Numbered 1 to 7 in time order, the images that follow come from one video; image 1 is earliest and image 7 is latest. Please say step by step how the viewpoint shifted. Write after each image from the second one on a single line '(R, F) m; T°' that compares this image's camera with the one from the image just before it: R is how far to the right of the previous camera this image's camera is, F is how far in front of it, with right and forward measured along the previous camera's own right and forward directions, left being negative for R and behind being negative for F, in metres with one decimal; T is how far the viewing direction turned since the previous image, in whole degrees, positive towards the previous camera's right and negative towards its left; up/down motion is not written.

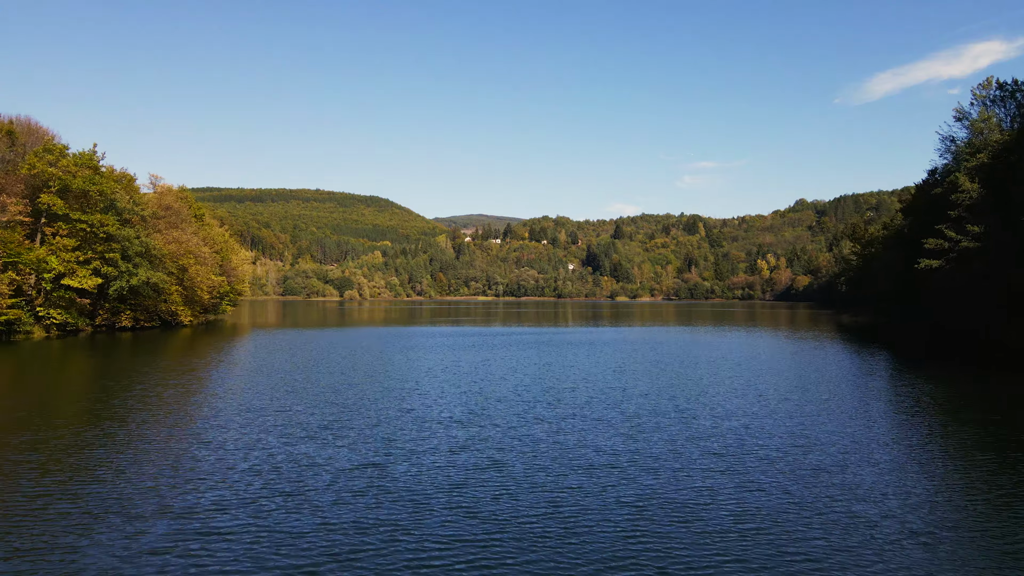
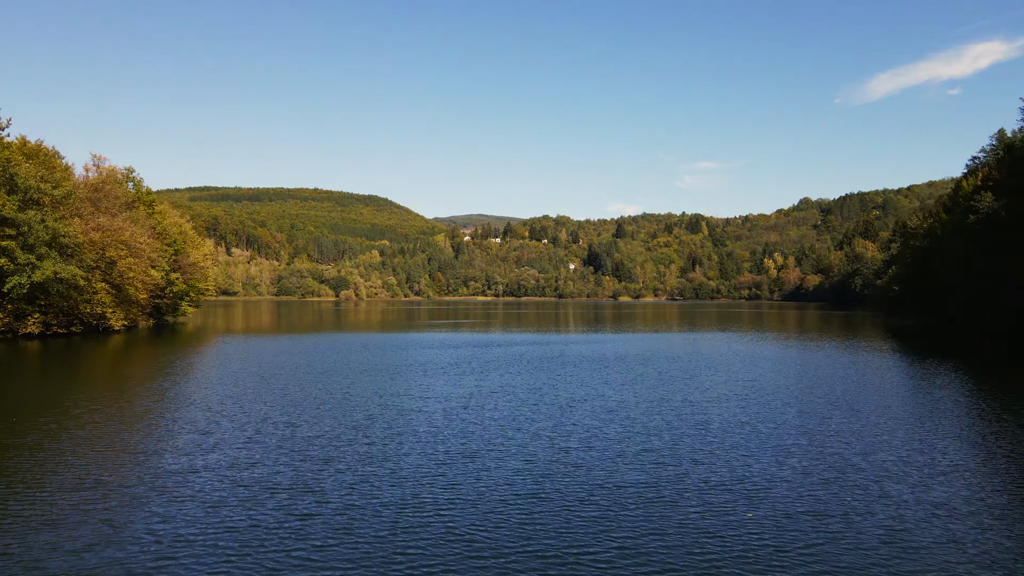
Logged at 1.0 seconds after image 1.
(0.0, +3.2) m; 0°
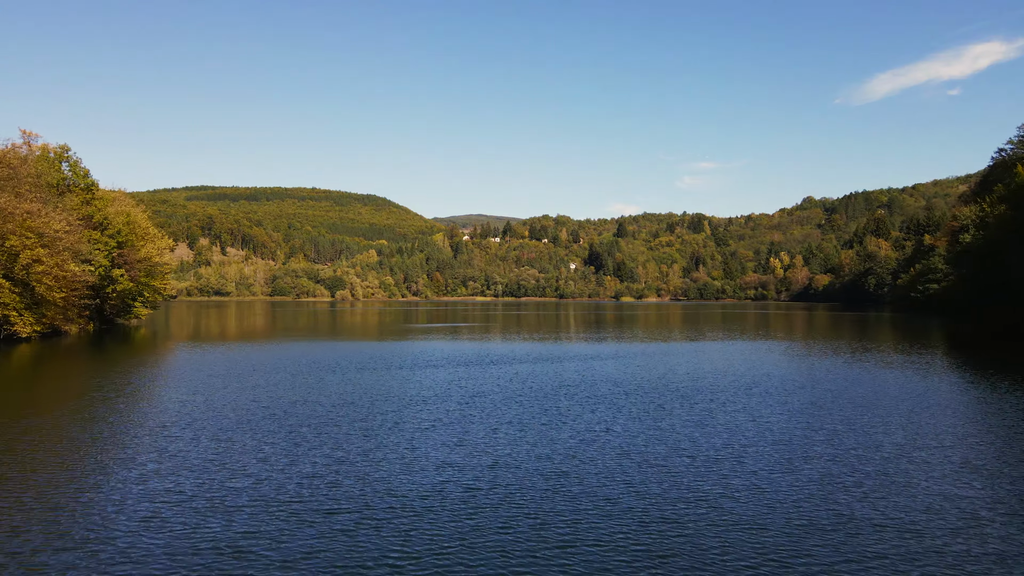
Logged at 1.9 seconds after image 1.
(0.0, +2.9) m; 0°
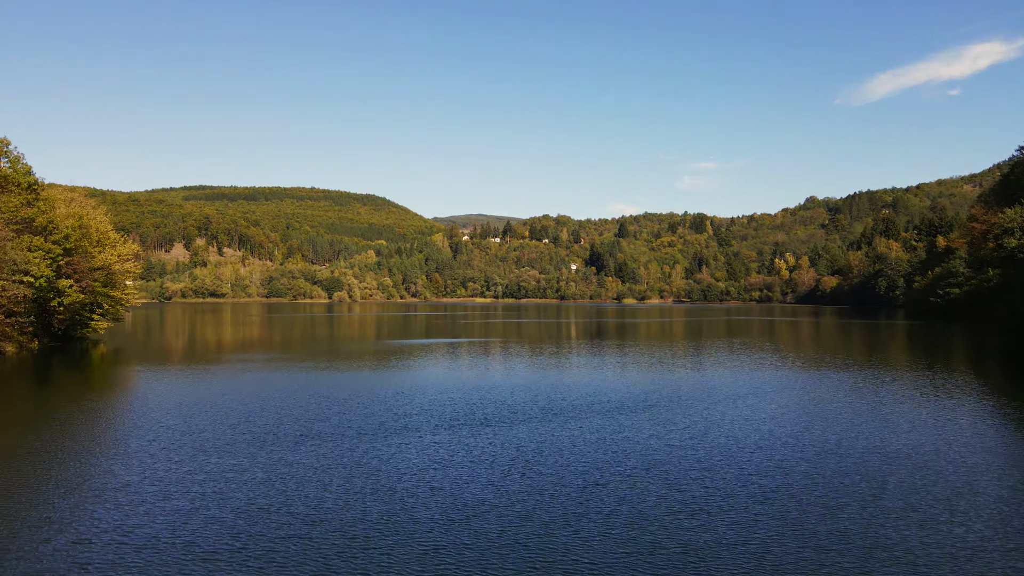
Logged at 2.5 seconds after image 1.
(0.0, +2.1) m; 0°
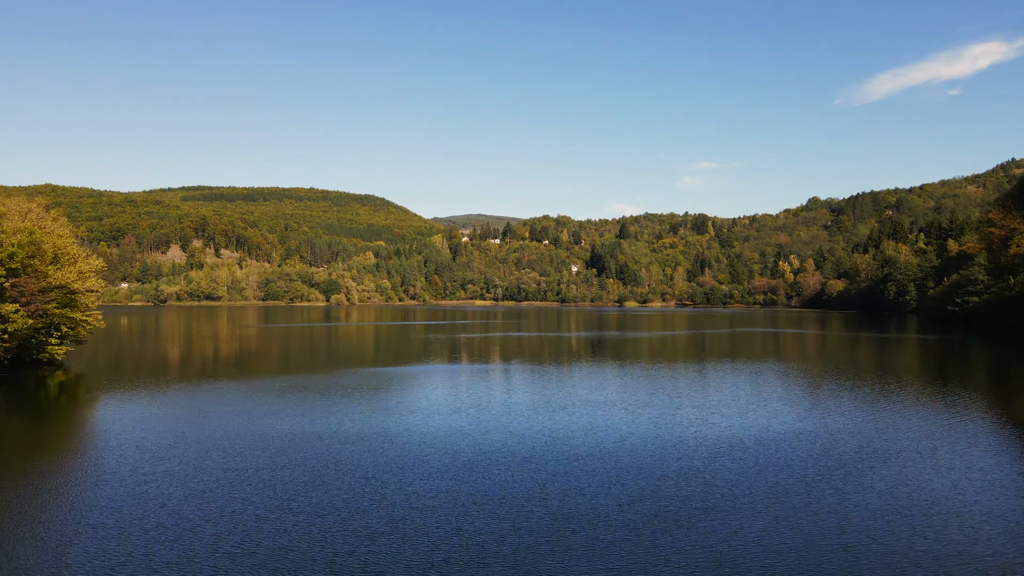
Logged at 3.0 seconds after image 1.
(0.0, +1.7) m; 0°
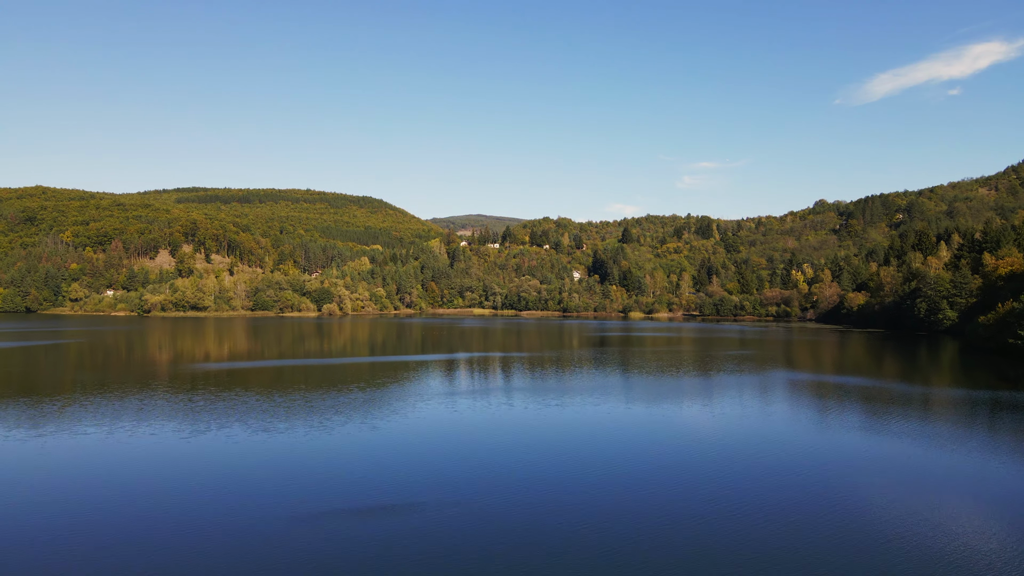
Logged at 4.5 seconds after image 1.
(0.0, +5.2) m; 0°
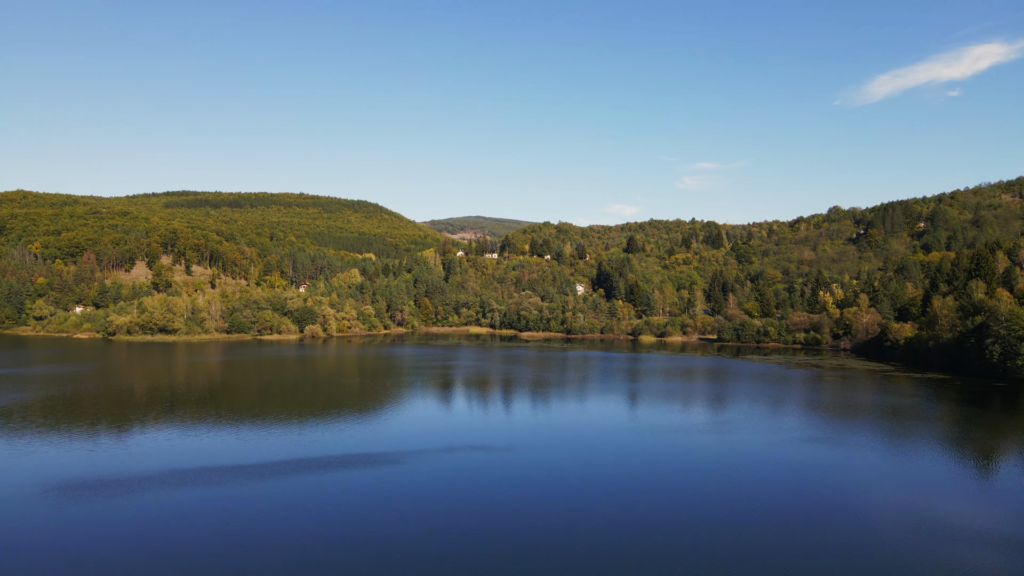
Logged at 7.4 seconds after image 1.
(+0.1, +9.8) m; 0°
